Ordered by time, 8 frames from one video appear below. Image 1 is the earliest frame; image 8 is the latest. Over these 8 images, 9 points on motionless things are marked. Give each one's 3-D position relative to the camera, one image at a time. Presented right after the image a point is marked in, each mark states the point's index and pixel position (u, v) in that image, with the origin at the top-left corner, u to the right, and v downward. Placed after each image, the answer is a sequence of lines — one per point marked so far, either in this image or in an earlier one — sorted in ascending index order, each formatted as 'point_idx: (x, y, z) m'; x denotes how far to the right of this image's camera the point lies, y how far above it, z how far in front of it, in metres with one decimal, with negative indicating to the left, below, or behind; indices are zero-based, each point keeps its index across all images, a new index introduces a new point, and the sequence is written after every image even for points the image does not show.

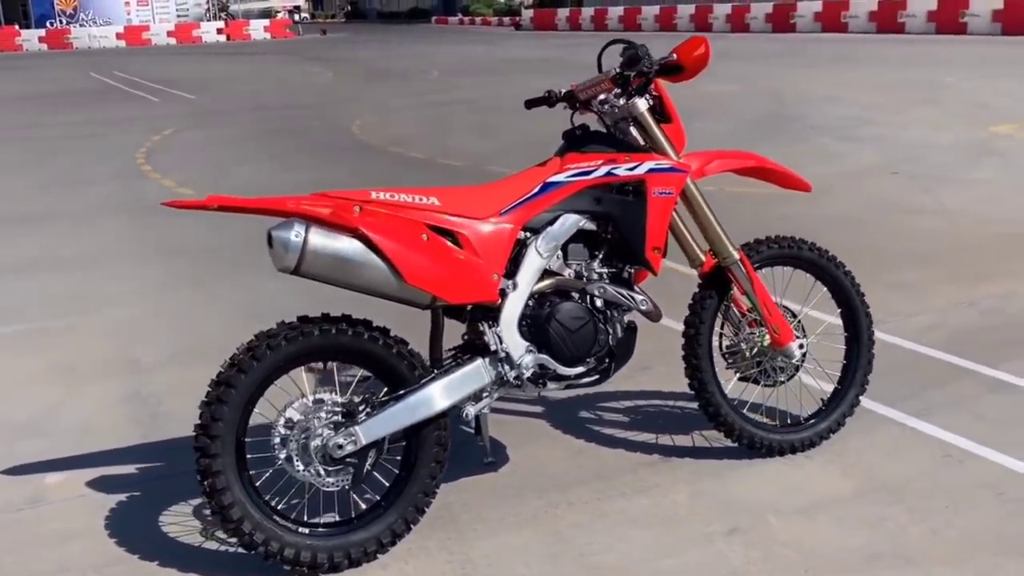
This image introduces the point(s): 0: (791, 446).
0: (+1.0, -0.6, +3.7) m
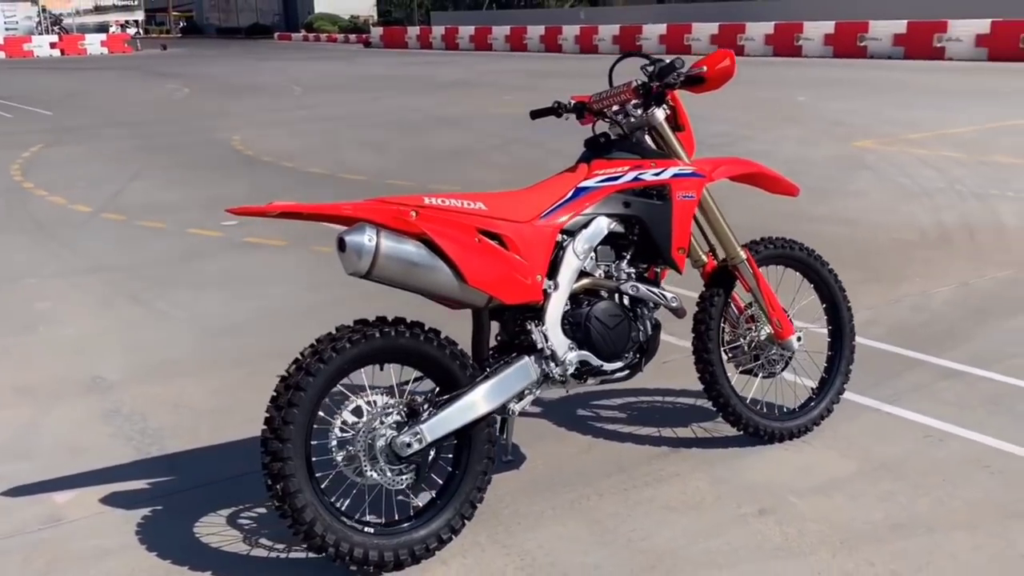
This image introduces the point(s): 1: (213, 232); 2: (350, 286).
0: (+1.0, -0.5, +4.0) m
1: (-2.4, +0.5, +8.6) m
2: (-1.0, 0.0, +6.8) m
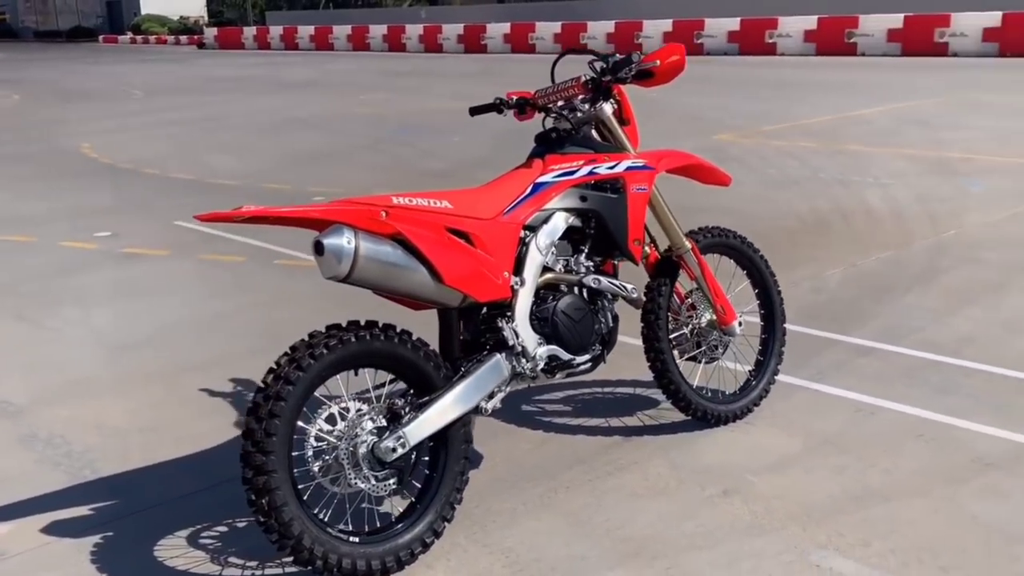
0: (+0.9, -0.5, +4.1) m
1: (-3.3, +0.3, +8.2) m
2: (-1.6, 0.0, +6.6) m
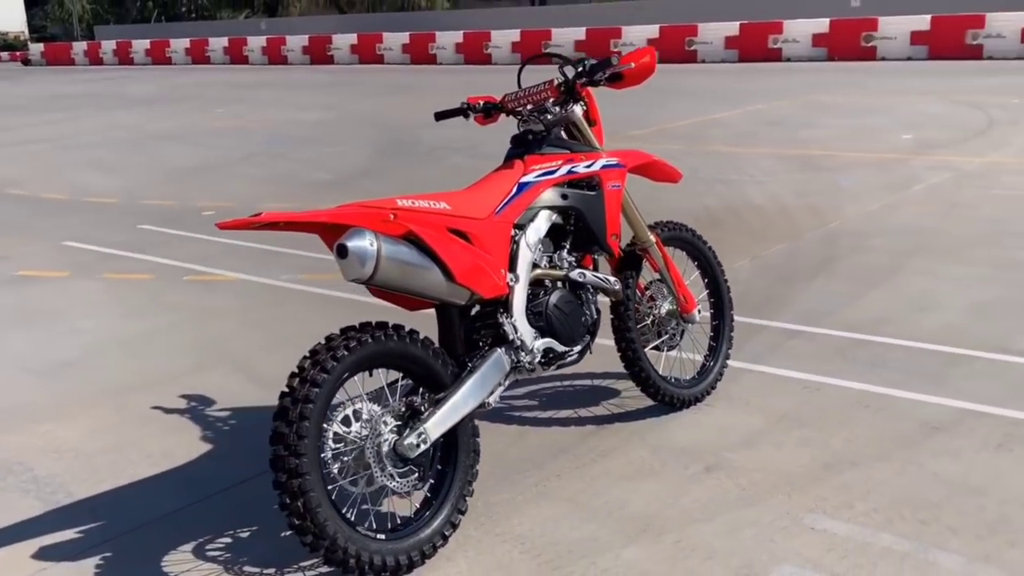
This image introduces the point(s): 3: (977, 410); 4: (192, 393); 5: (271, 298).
0: (+0.8, -0.5, +4.4) m
1: (-3.9, +0.1, +7.8) m
2: (-2.1, -0.1, +6.4) m
3: (+1.9, -0.5, +4.3) m
4: (-1.5, -0.5, +4.9) m
5: (-1.5, -0.1, +6.6) m
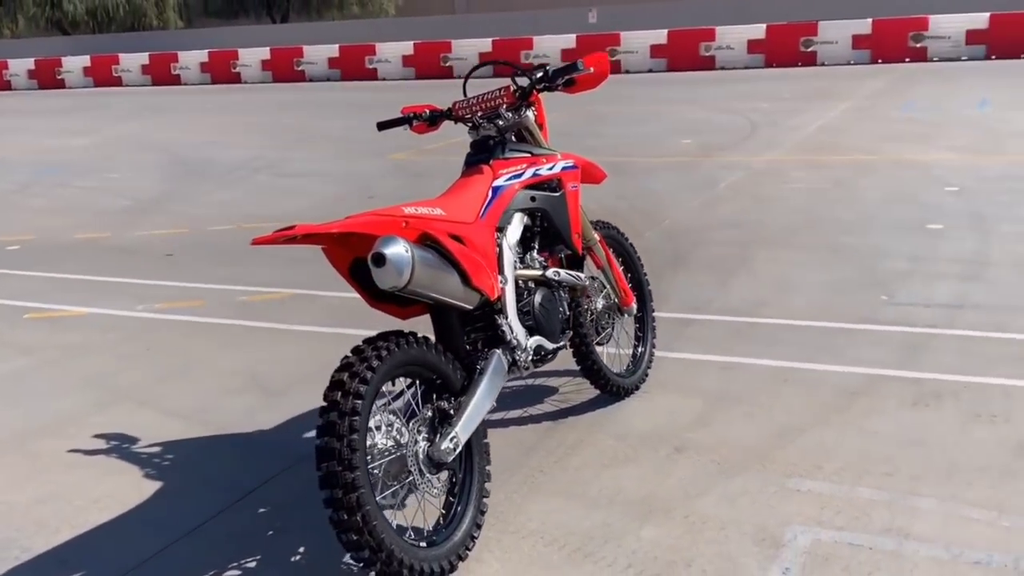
0: (+0.5, -0.4, +4.6) m
1: (-4.8, -0.2, +6.8) m
2: (-2.7, -0.3, +5.9) m
3: (+1.6, -0.4, +4.7) m
4: (-1.7, -0.6, +4.6) m
5: (-2.2, -0.2, +6.2) m
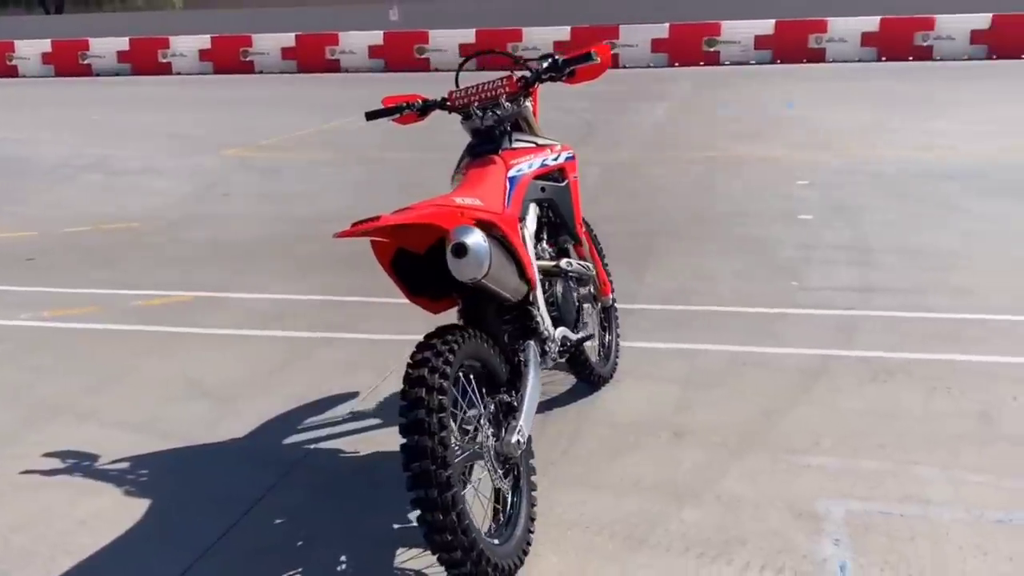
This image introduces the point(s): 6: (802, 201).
0: (+0.4, -0.4, +4.6) m
1: (-5.3, -0.3, +5.8) m
2: (-3.0, -0.4, +5.3) m
3: (+1.5, -0.3, +5.0) m
4: (-1.8, -0.6, +4.2) m
5: (-2.6, -0.3, +5.7) m
6: (+2.5, +0.7, +9.1) m
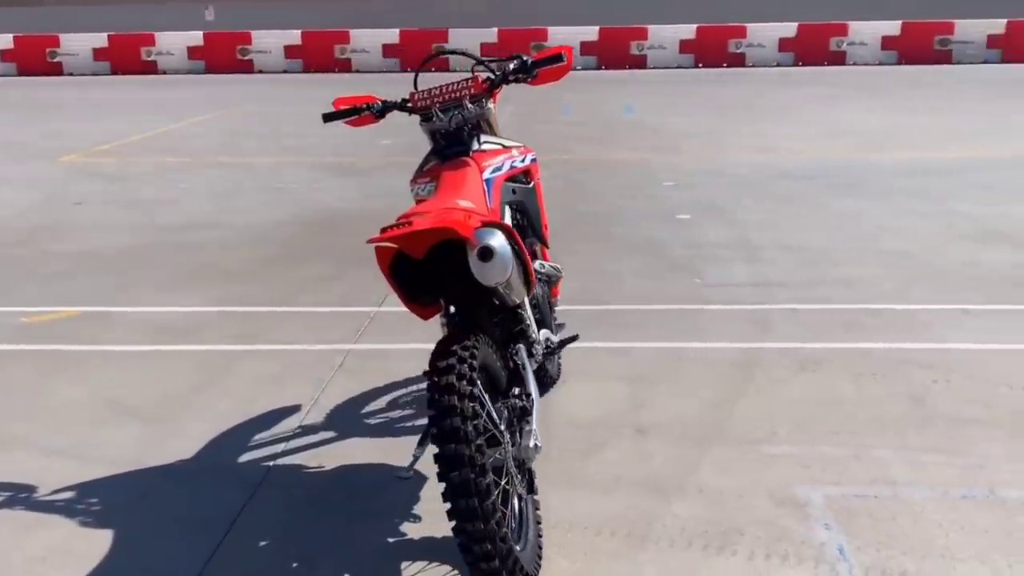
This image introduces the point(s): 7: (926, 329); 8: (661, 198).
0: (+0.2, -0.4, +4.6) m
1: (-5.6, -0.5, +4.8) m
2: (-3.3, -0.5, +4.7) m
3: (+1.2, -0.3, +5.2) m
4: (-1.9, -0.7, +3.8) m
5: (-2.9, -0.4, +5.2) m
6: (+1.4, +0.8, +9.4) m
7: (+2.1, -0.2, +5.5) m
8: (+1.3, +0.8, +9.5) m
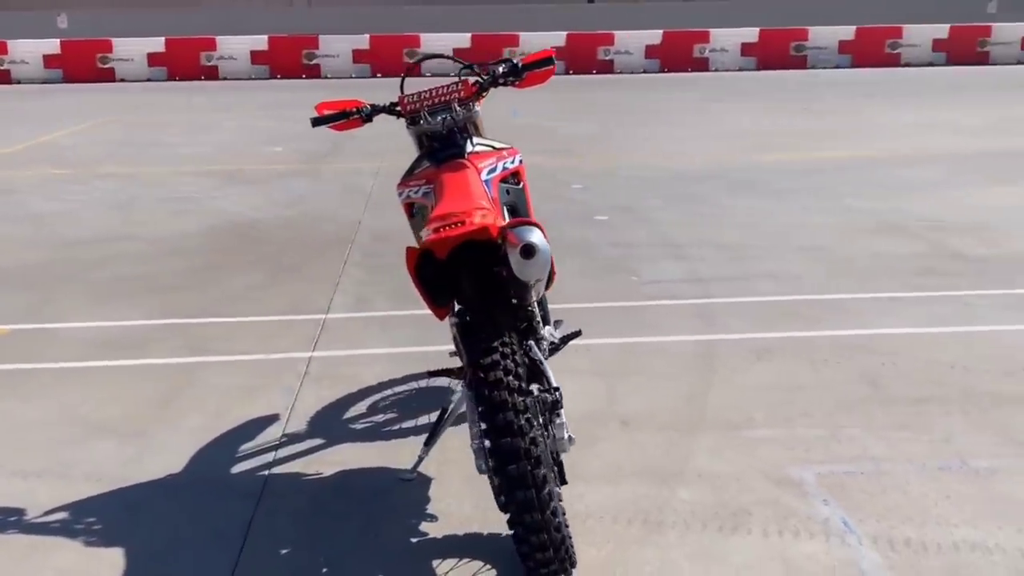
0: (+0.1, -0.4, +4.7) m
1: (-5.7, -0.7, +4.1) m
2: (-3.4, -0.6, +4.4) m
3: (+1.0, -0.3, +5.4) m
4: (-1.9, -0.8, +3.6) m
5: (-3.1, -0.5, +4.9) m
6: (+0.7, +0.8, +9.6) m
7: (+1.9, -0.2, +5.8) m
8: (+0.6, +0.8, +9.7) m
